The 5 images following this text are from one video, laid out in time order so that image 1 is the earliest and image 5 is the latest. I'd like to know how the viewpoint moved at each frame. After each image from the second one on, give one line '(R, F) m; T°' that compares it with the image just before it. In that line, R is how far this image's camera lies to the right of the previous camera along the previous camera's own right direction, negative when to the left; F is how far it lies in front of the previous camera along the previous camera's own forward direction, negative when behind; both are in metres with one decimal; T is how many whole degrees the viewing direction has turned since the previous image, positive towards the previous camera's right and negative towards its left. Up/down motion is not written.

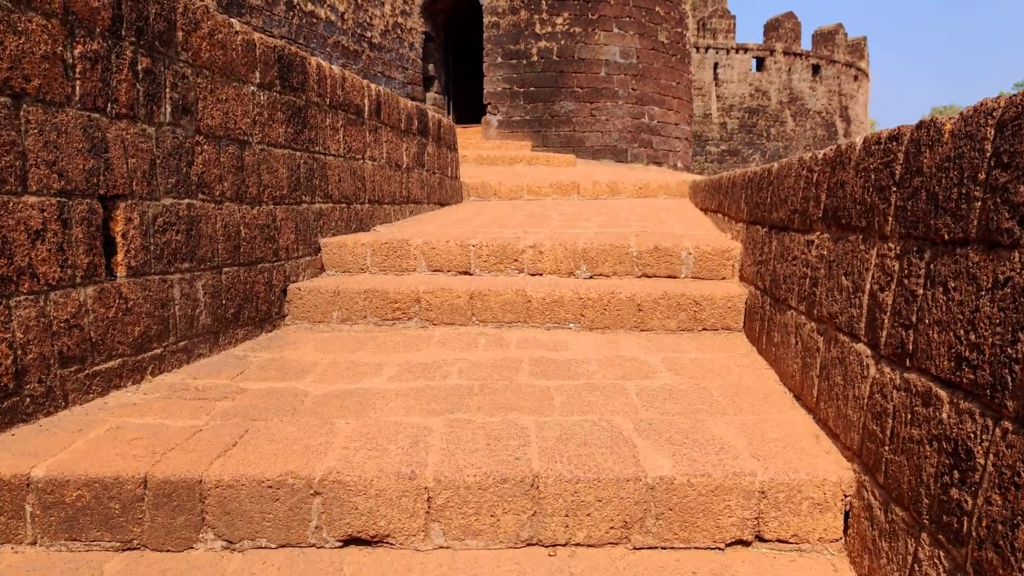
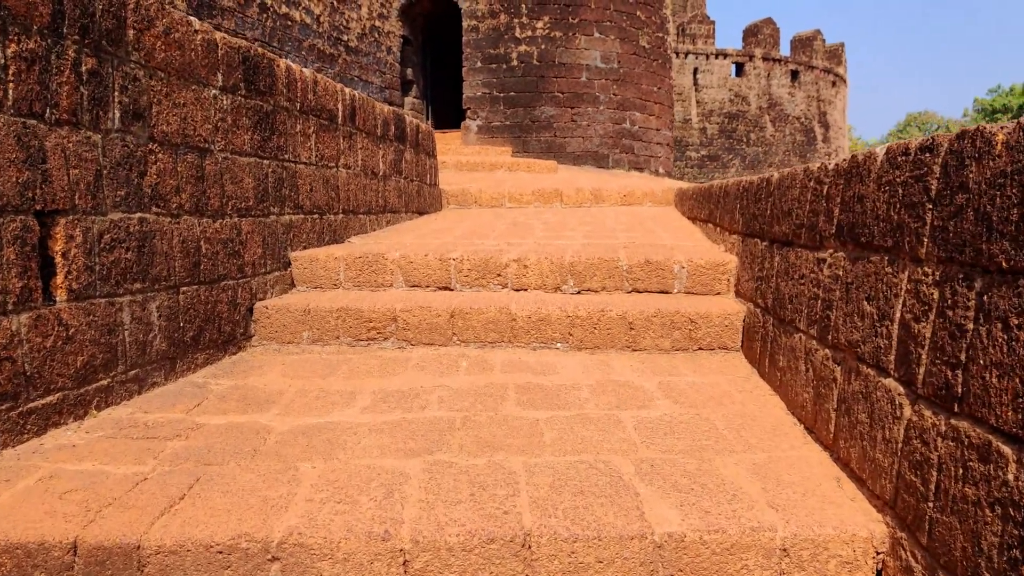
(0.0, +0.2) m; +1°
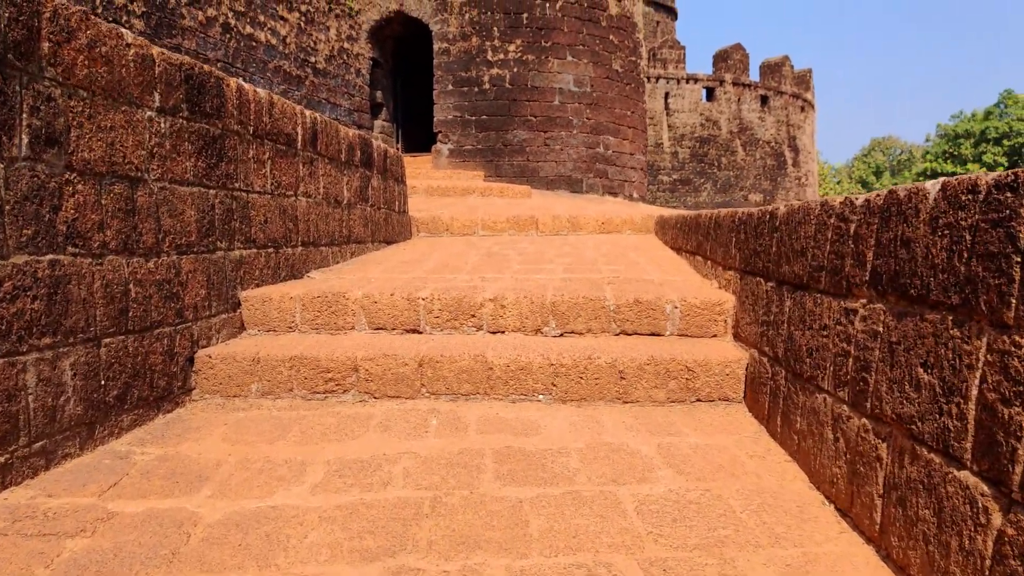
(0.0, +0.3) m; +2°
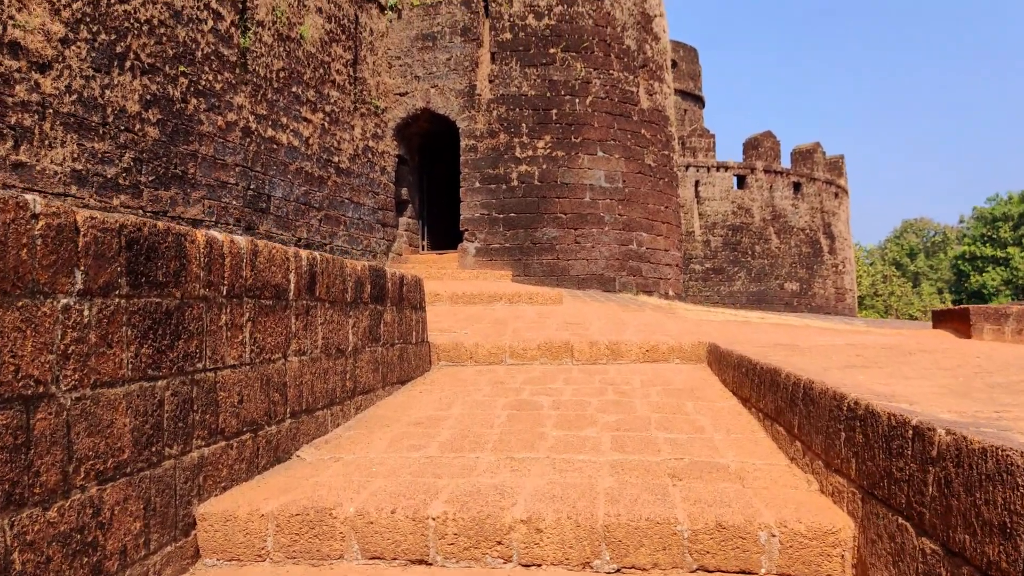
(0.0, +0.7) m; -2°
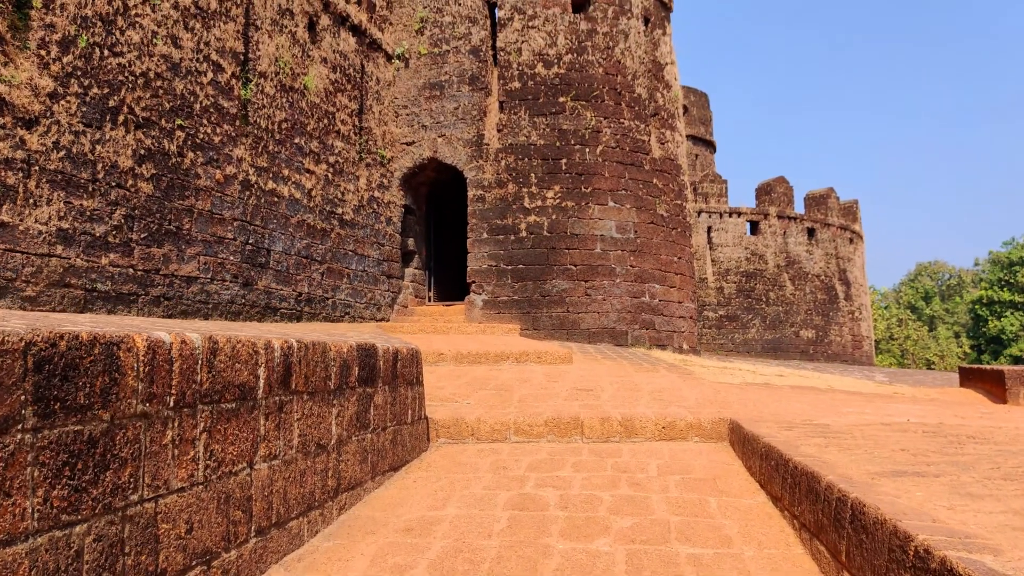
(0.0, +0.4) m; -1°
